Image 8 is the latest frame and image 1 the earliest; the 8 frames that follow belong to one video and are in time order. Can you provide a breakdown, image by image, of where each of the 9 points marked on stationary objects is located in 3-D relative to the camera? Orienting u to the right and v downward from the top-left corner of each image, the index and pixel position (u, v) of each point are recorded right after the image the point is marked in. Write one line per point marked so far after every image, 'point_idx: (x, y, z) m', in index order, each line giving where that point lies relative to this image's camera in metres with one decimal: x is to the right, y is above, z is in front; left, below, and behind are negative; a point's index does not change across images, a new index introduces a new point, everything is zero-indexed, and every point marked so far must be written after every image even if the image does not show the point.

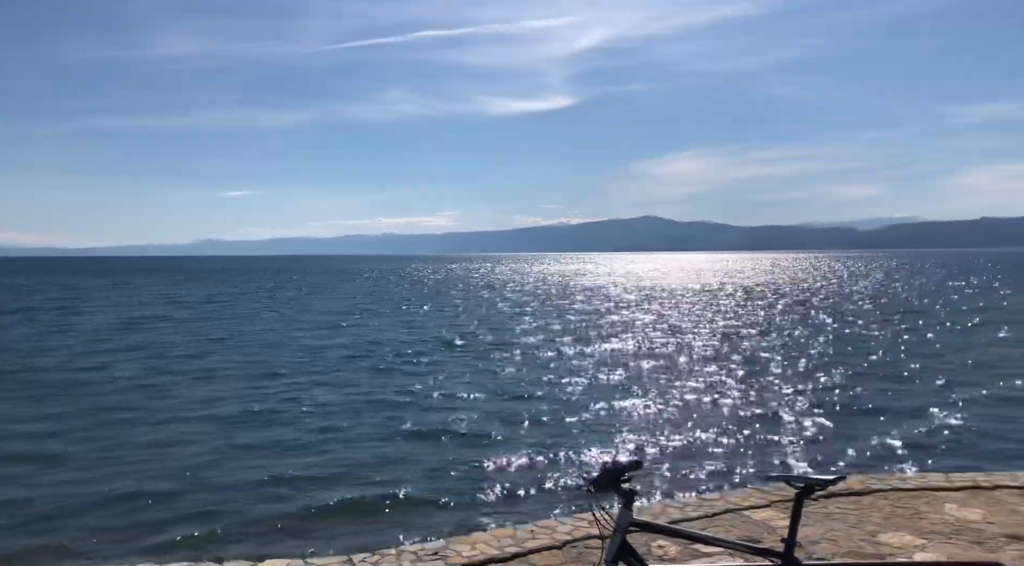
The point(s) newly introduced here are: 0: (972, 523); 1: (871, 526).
0: (+6.4, -3.3, +11.2) m
1: (+5.1, -3.4, +11.3) m
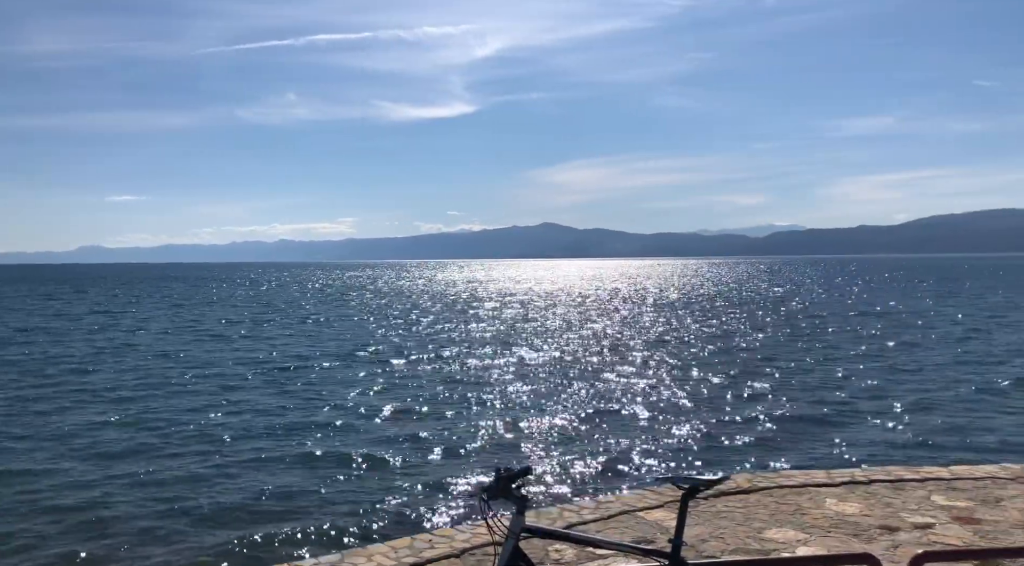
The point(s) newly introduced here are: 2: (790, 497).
0: (+4.9, -3.4, +11.7) m
1: (+3.6, -3.5, +11.7) m
2: (+4.3, -3.3, +12.5) m
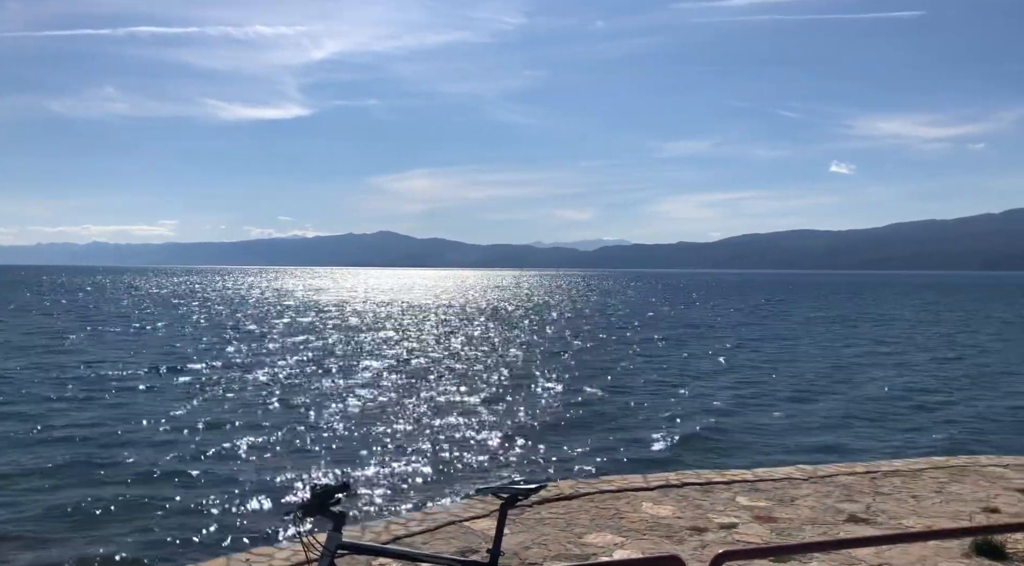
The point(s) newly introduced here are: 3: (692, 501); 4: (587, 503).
0: (+2.3, -3.6, +12.3) m
1: (+1.0, -3.7, +12.1) m
2: (+1.6, -3.5, +13.0) m
3: (+2.9, -3.5, +12.8) m
4: (+1.2, -3.6, +13.0) m
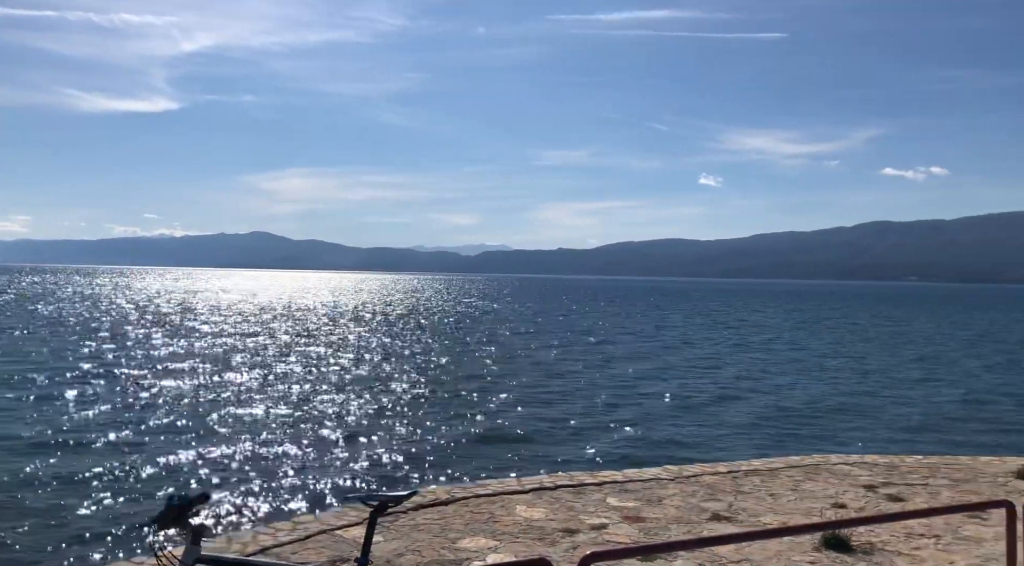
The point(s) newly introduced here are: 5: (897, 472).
0: (+0.4, -3.7, +12.4) m
1: (-0.9, -3.8, +12.1) m
2: (-0.5, -3.6, +13.0) m
3: (+0.8, -3.6, +13.0) m
4: (-0.8, -3.6, +12.9) m
5: (+6.2, -3.1, +13.1) m
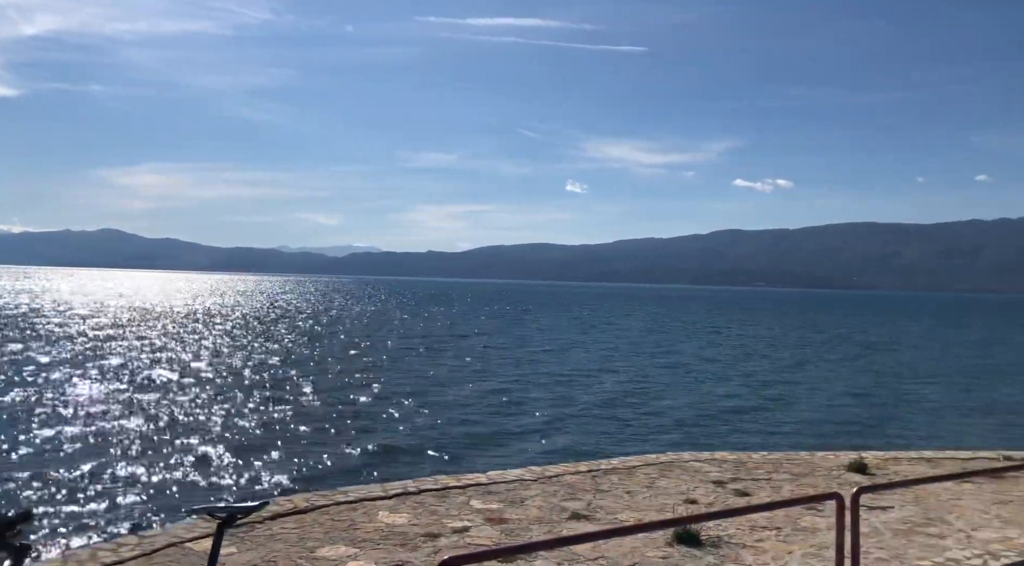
0: (-1.8, -3.7, +12.3) m
1: (-3.0, -3.8, +11.8) m
2: (-2.7, -3.7, +12.8) m
3: (-1.4, -3.6, +13.0) m
4: (-3.0, -3.7, +12.7) m
5: (+4.0, -3.2, +13.8) m
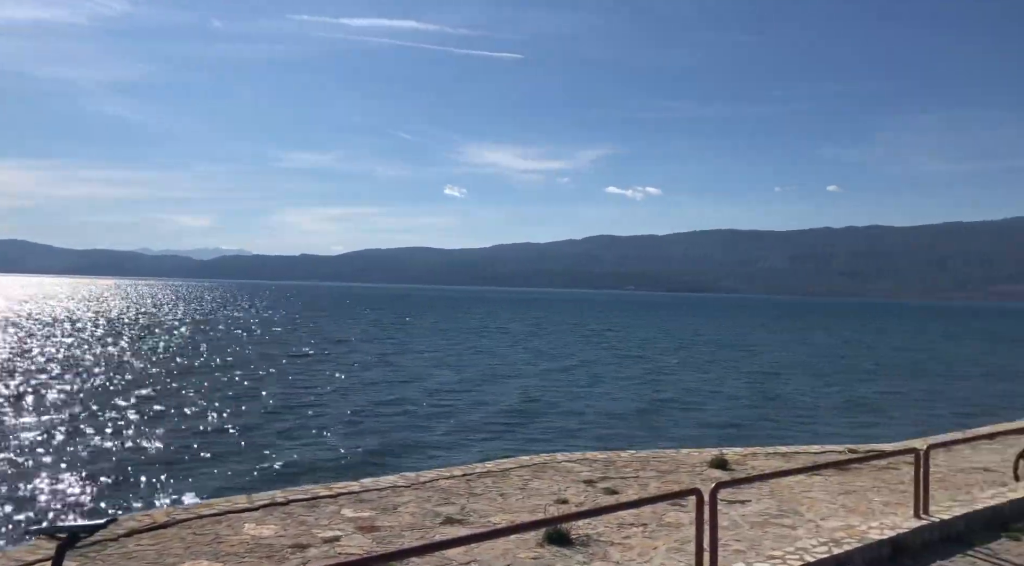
0: (-3.7, -3.8, +11.9) m
1: (-4.8, -3.9, +11.2) m
2: (-4.7, -3.7, +12.3) m
3: (-3.4, -3.7, +12.6) m
4: (-5.0, -3.7, +12.1) m
5: (+1.8, -3.2, +14.1) m
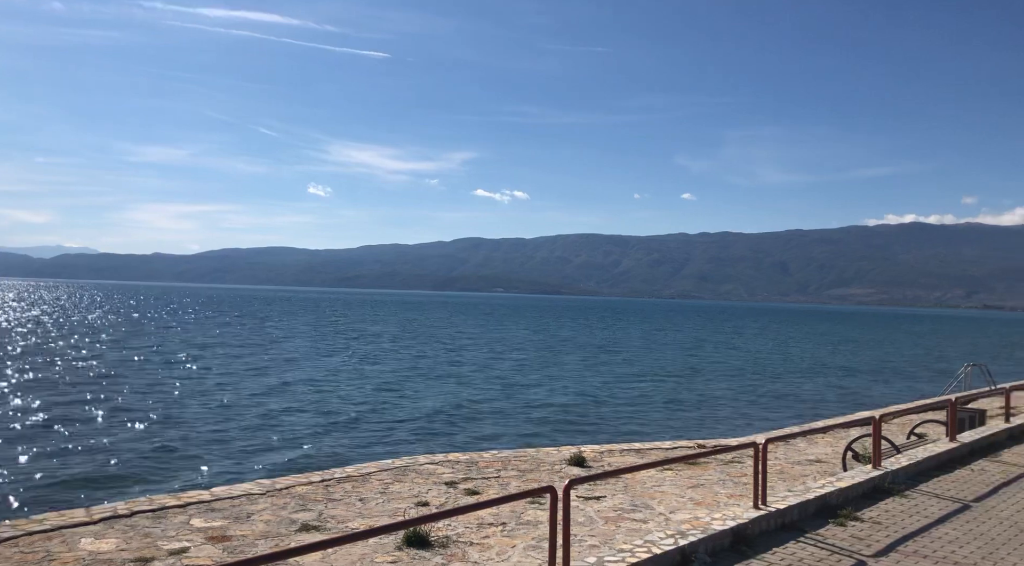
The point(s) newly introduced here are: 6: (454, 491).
0: (-5.8, -3.8, +11.3) m
1: (-6.8, -3.9, +10.4) m
2: (-6.8, -3.7, +11.5) m
3: (-5.6, -3.7, +12.0) m
4: (-7.1, -3.7, +11.2) m
5: (-0.6, -3.3, +14.2) m
6: (-0.9, -3.4, +13.1) m
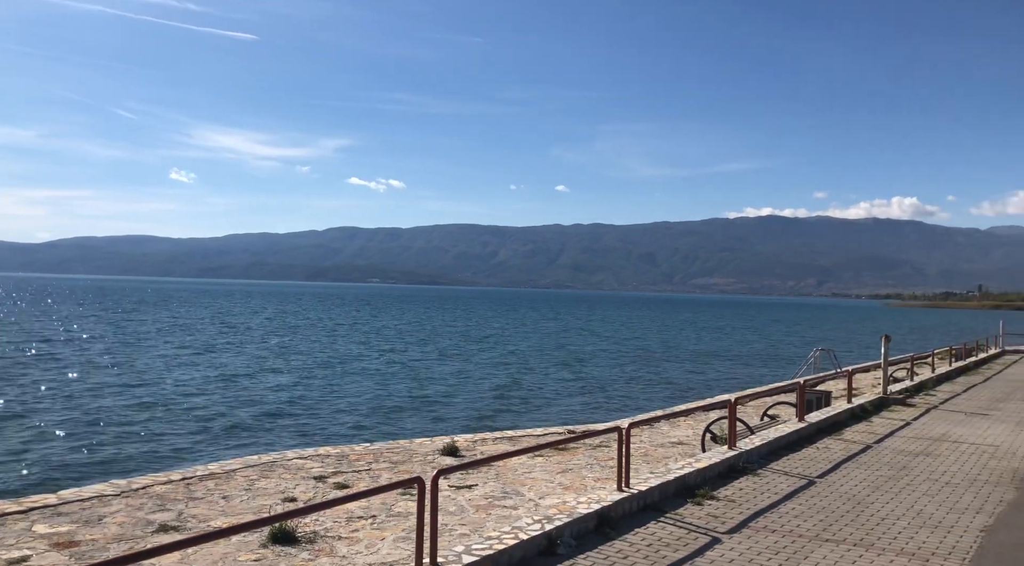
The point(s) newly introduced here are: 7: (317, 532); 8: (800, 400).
0: (-7.6, -3.7, +10.4) m
1: (-8.5, -3.7, +9.4) m
2: (-8.6, -3.6, +10.5) m
3: (-7.5, -3.6, +11.1) m
4: (-8.9, -3.6, +10.2) m
5: (-2.9, -3.1, +14.0) m
6: (-3.0, -3.3, +12.9) m
7: (-3.0, -3.8, +12.3) m
8: (+5.4, -2.2, +14.9) m
